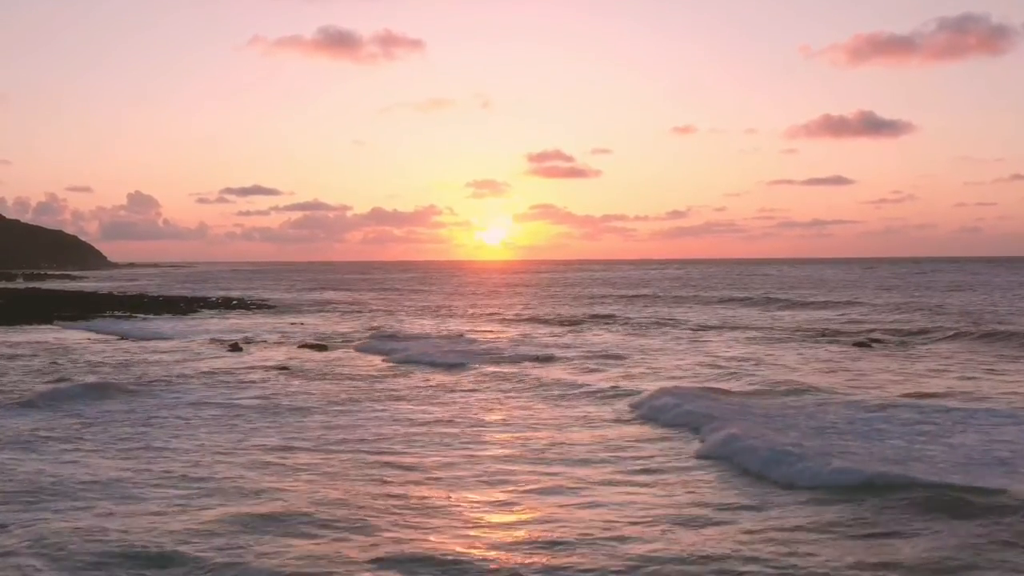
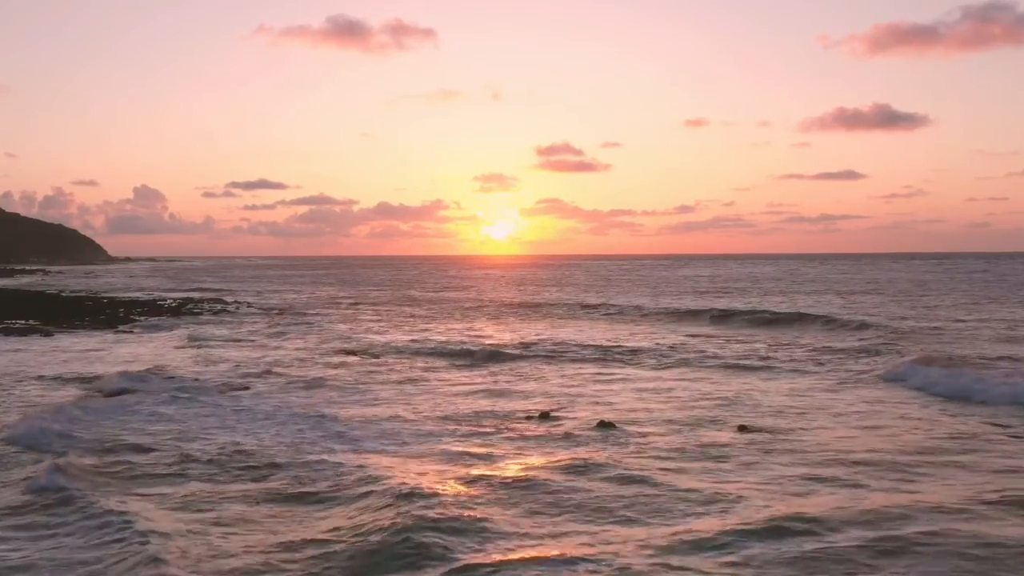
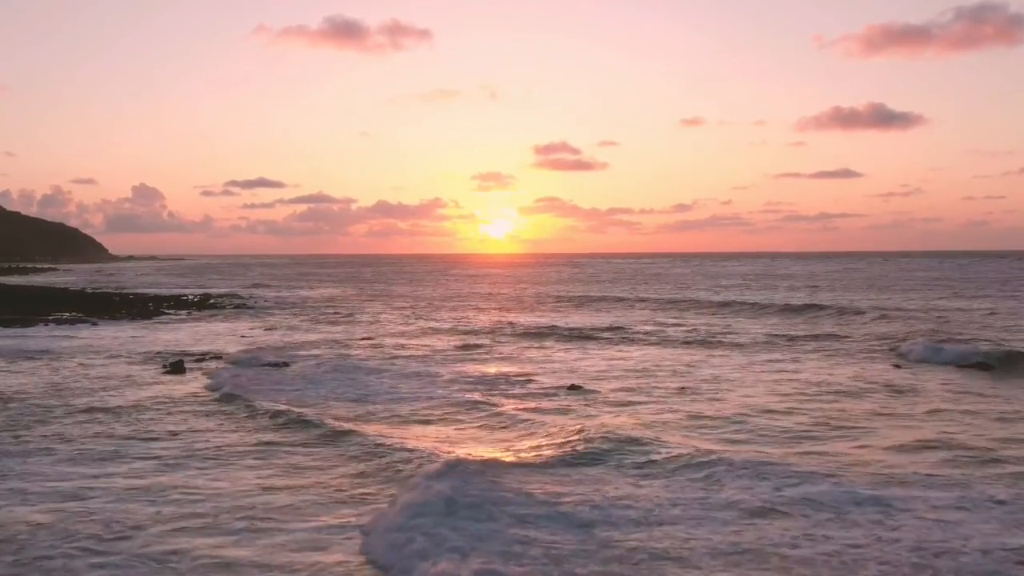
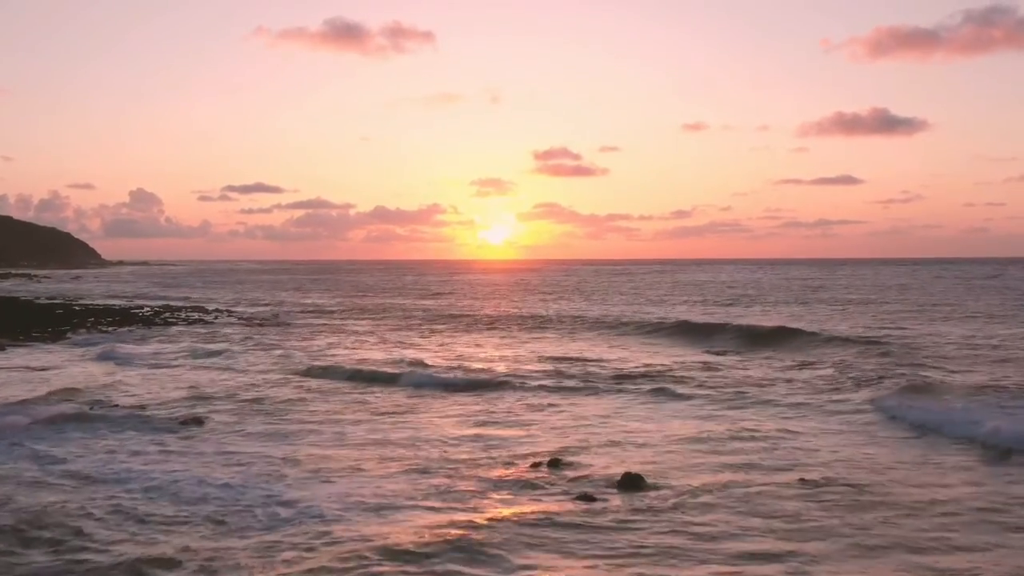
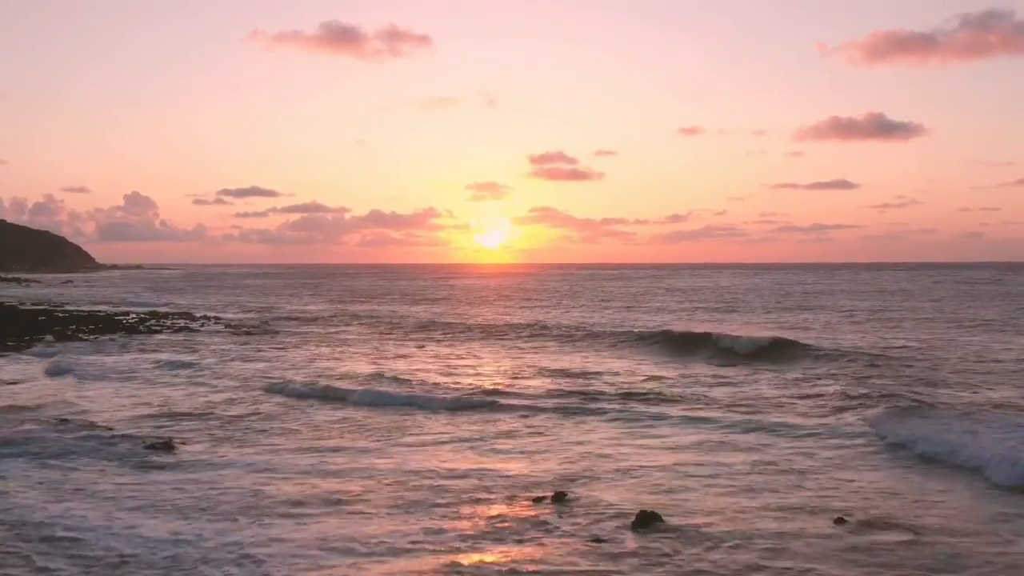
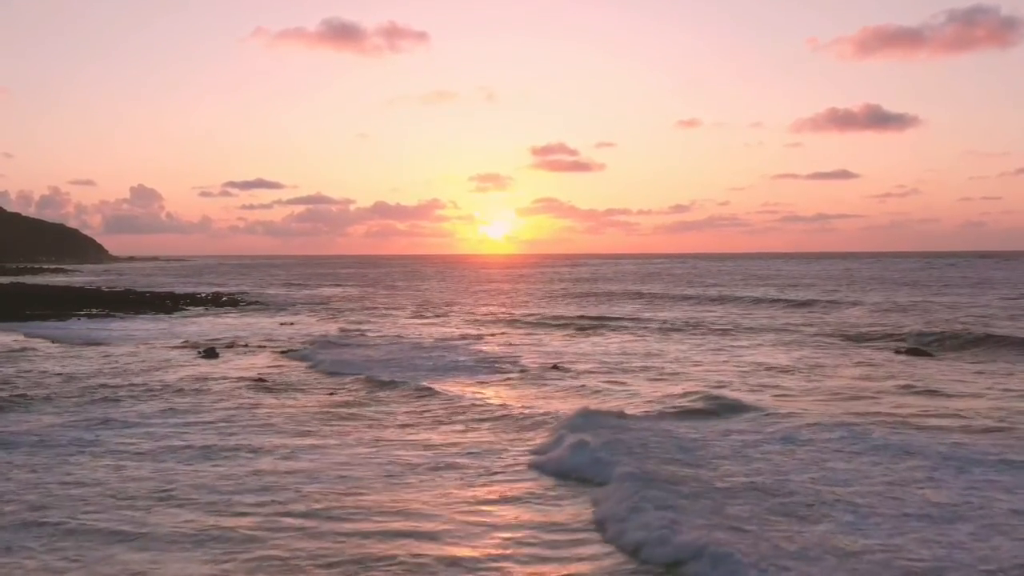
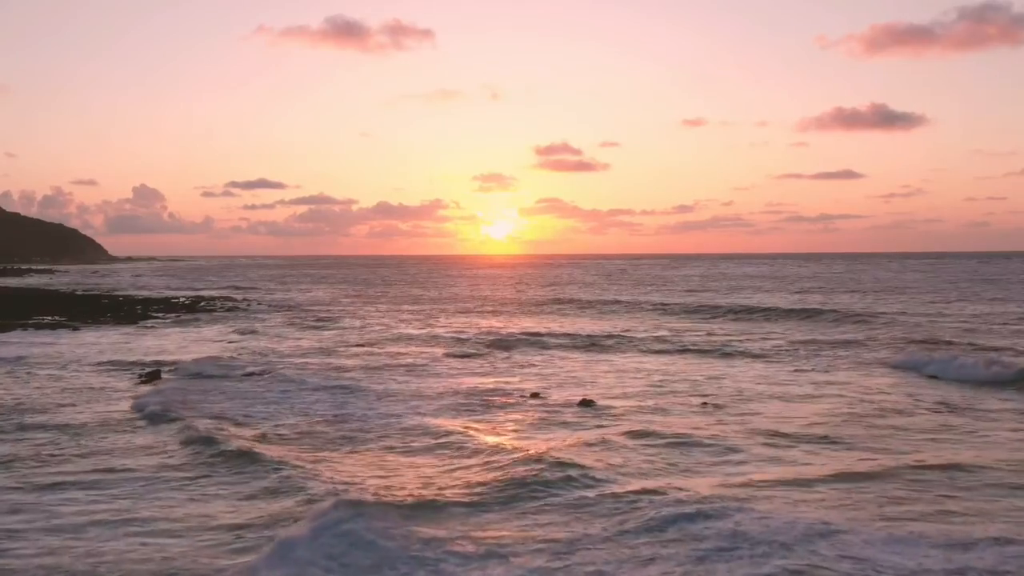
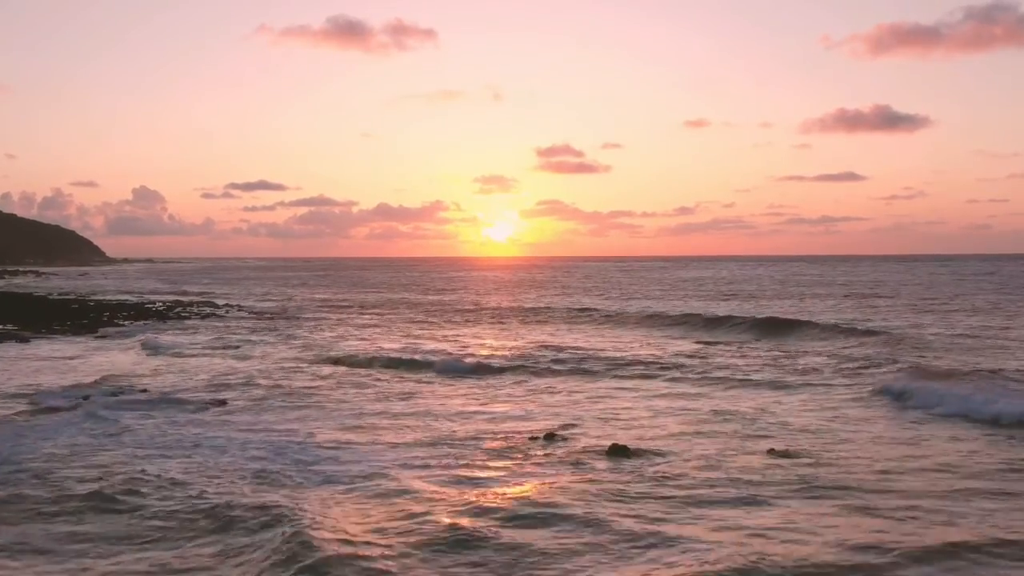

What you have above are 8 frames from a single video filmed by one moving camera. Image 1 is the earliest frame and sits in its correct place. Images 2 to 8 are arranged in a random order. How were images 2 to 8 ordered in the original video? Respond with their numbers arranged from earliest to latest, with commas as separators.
6, 3, 7, 2, 8, 4, 5
